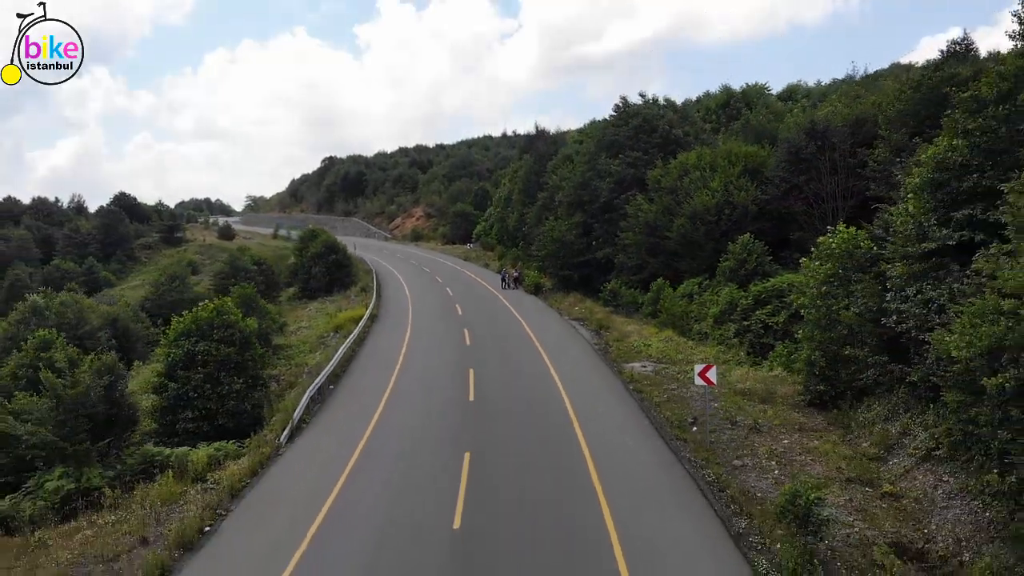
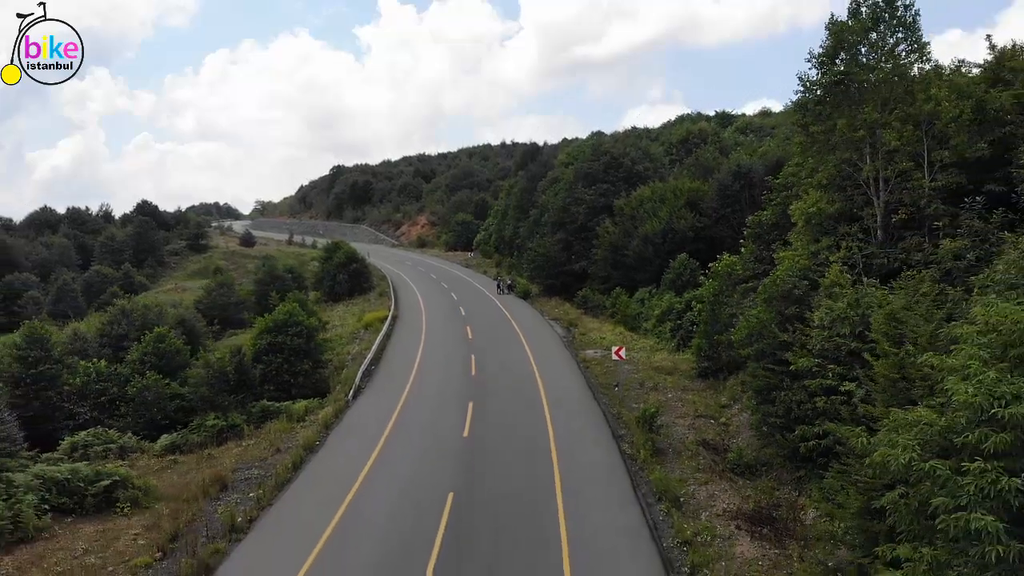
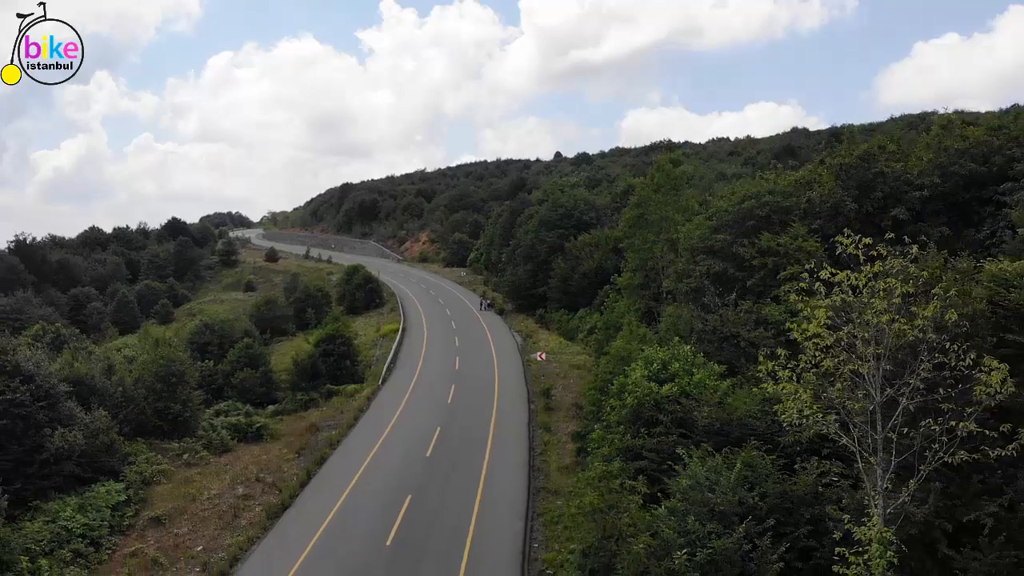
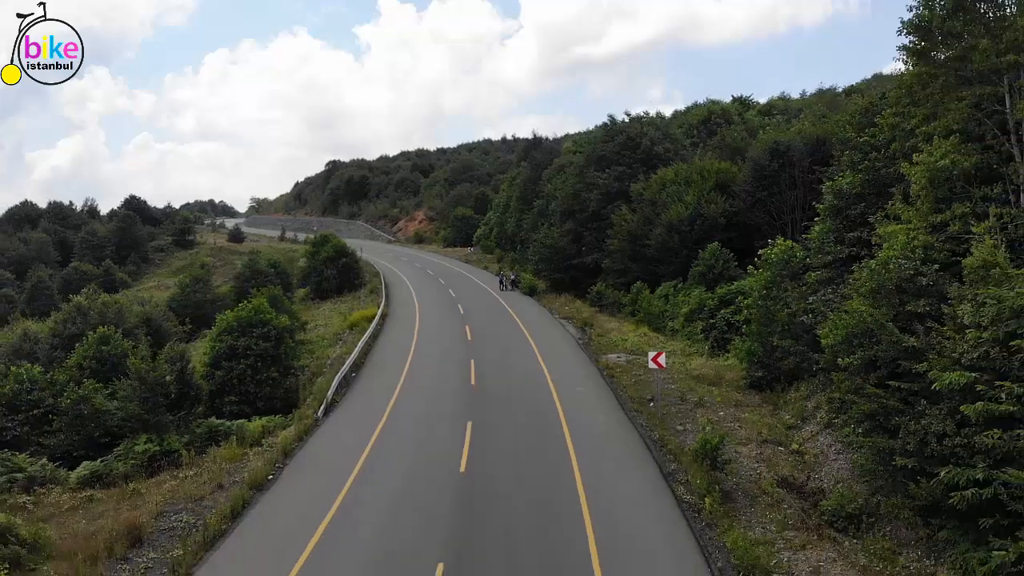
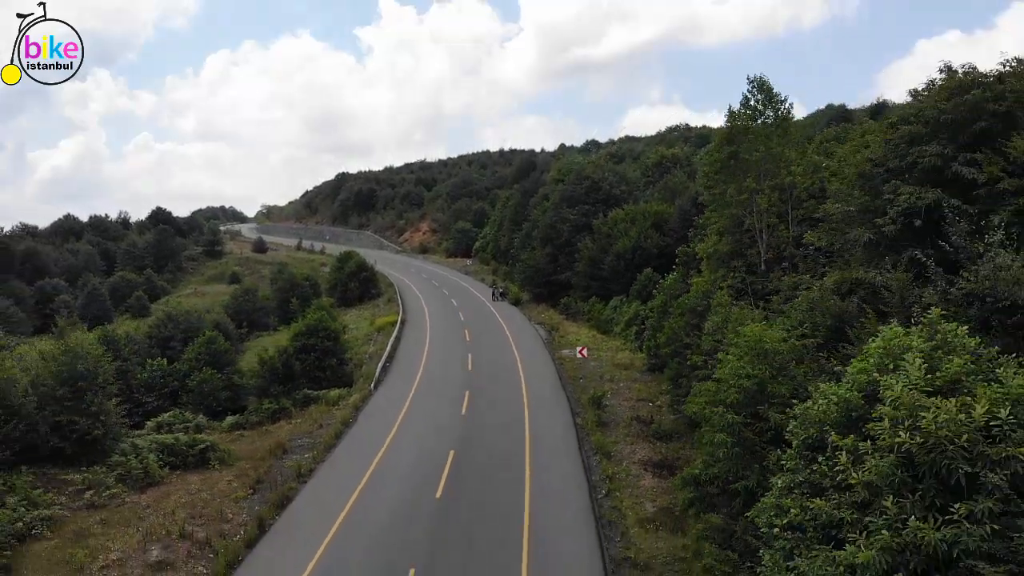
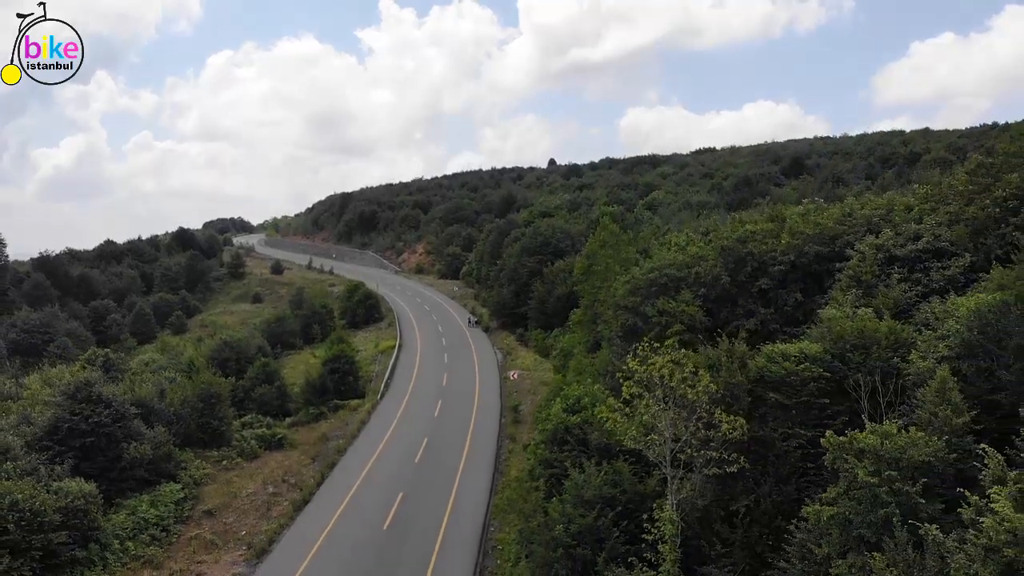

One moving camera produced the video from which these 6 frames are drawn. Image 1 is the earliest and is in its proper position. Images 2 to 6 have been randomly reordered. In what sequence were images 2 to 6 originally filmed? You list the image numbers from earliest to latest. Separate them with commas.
4, 2, 5, 3, 6
